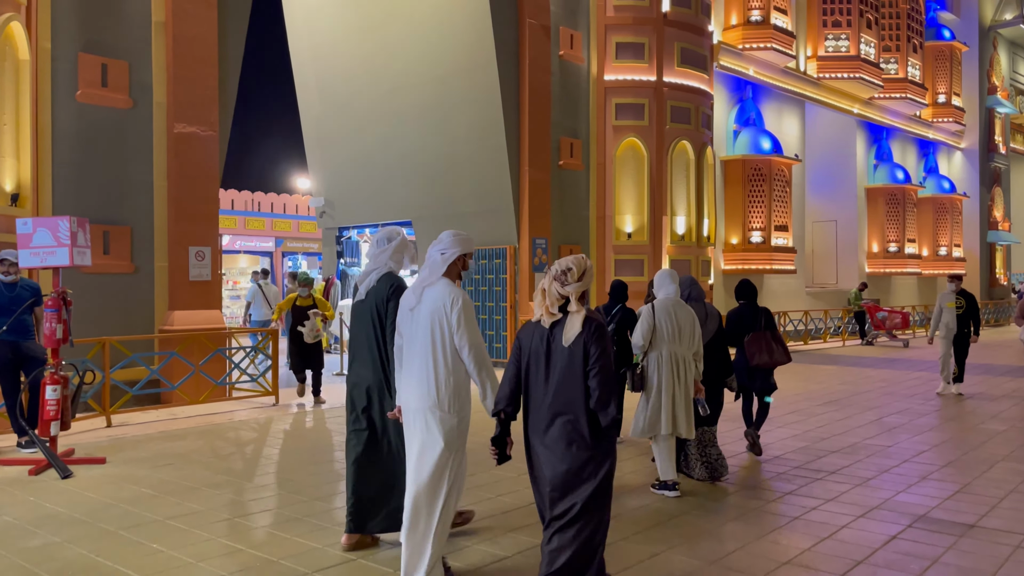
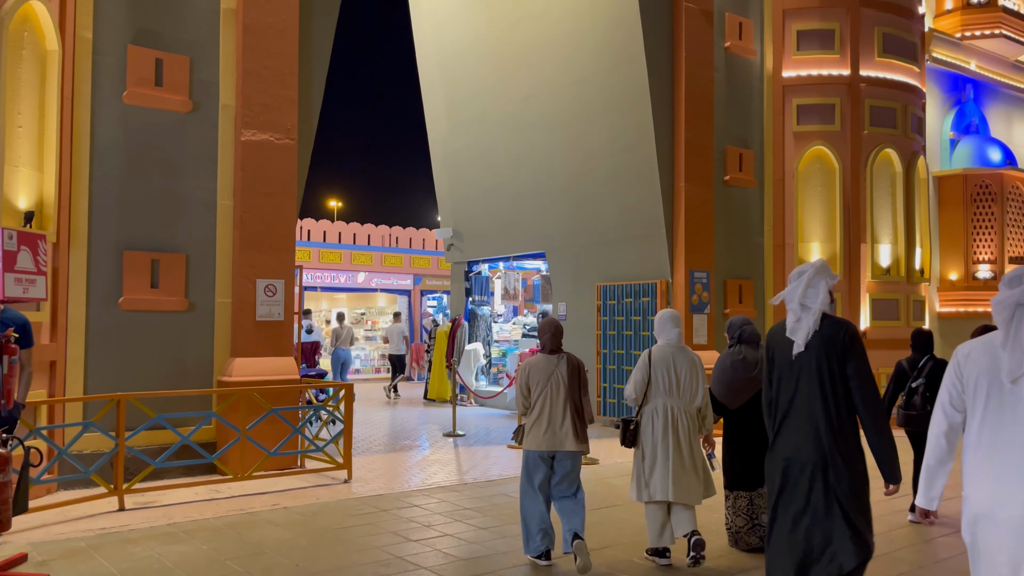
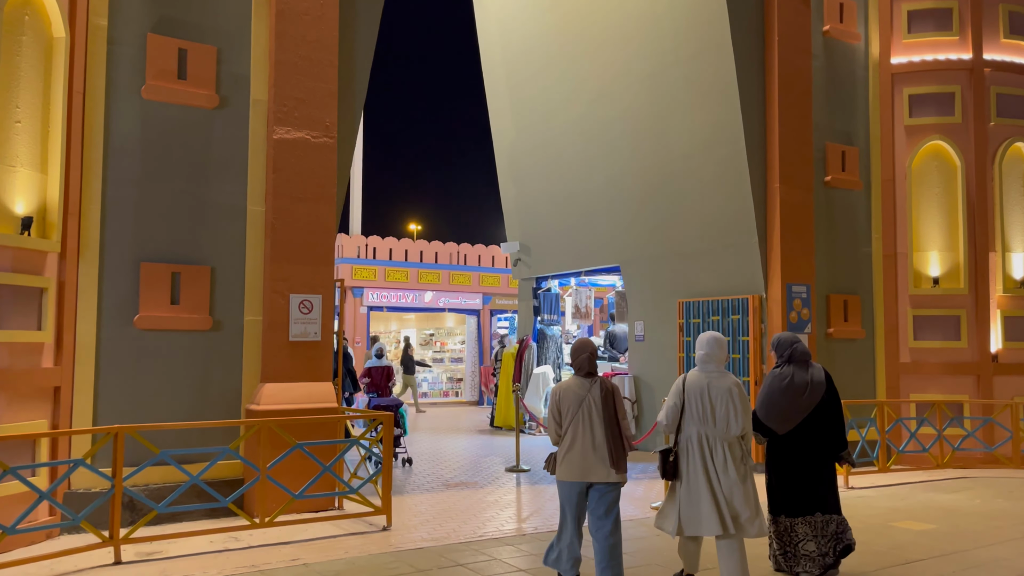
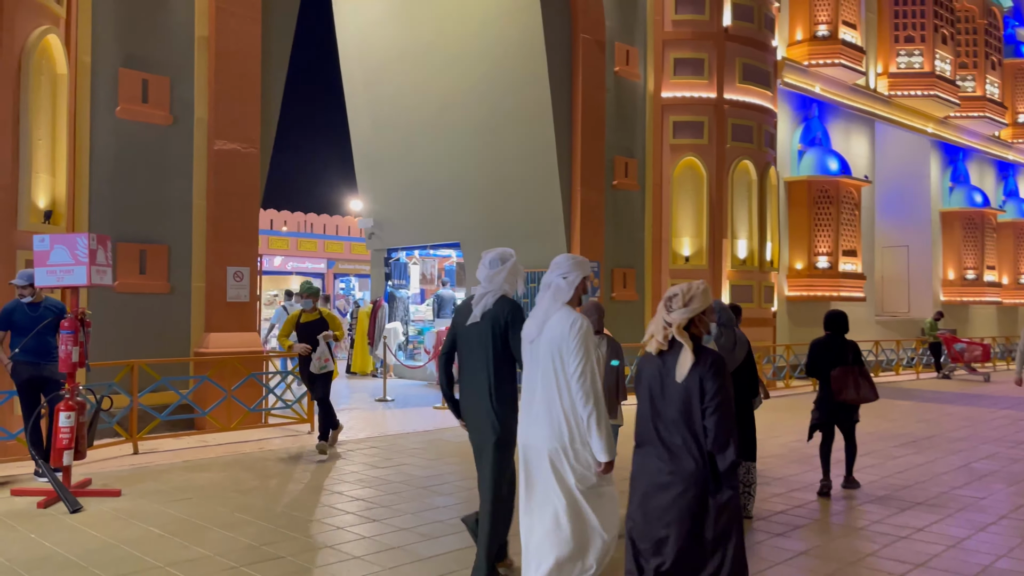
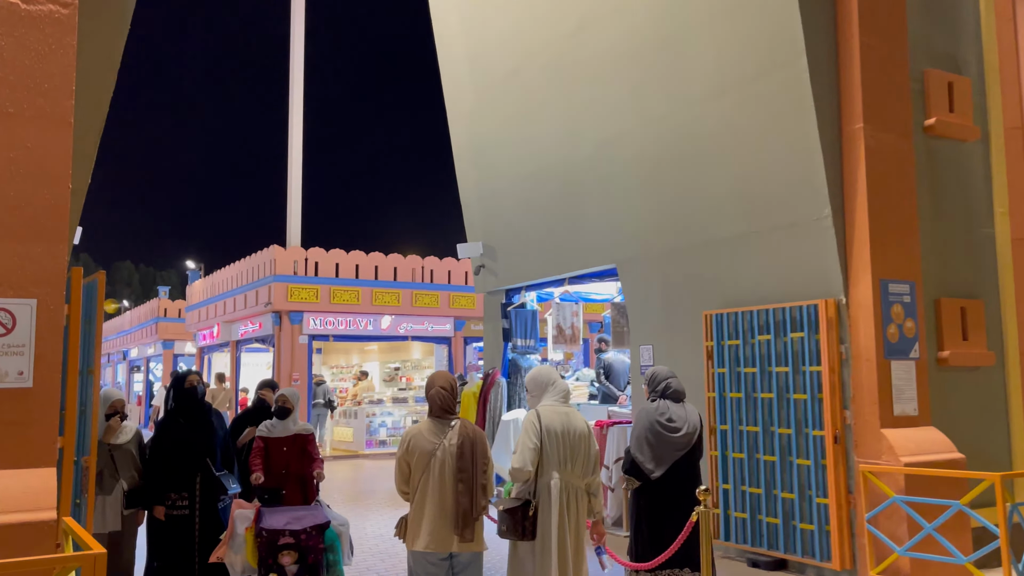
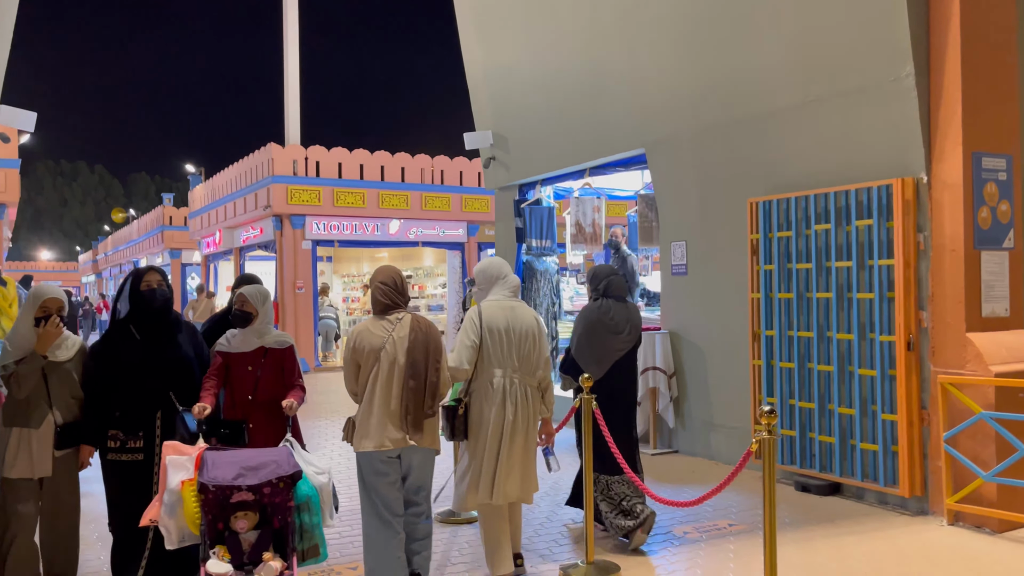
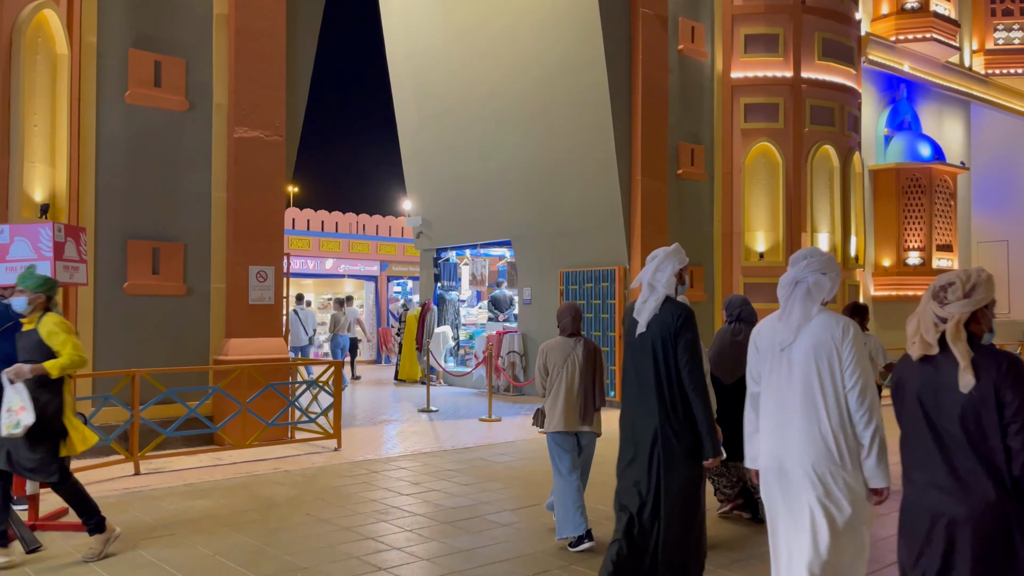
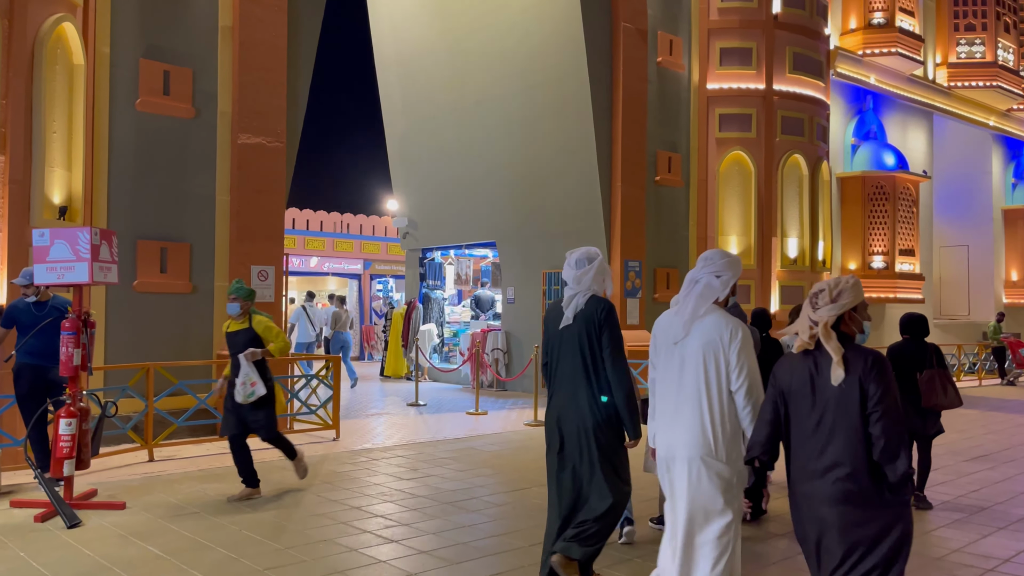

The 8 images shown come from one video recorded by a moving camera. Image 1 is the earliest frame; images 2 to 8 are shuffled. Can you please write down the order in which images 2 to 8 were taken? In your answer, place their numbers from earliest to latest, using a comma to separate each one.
4, 8, 7, 2, 3, 5, 6
